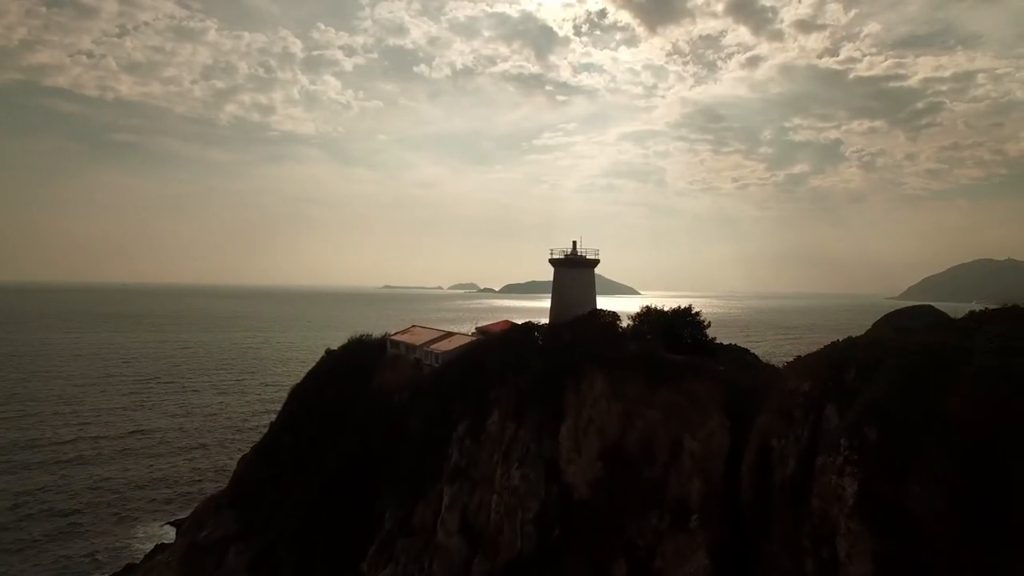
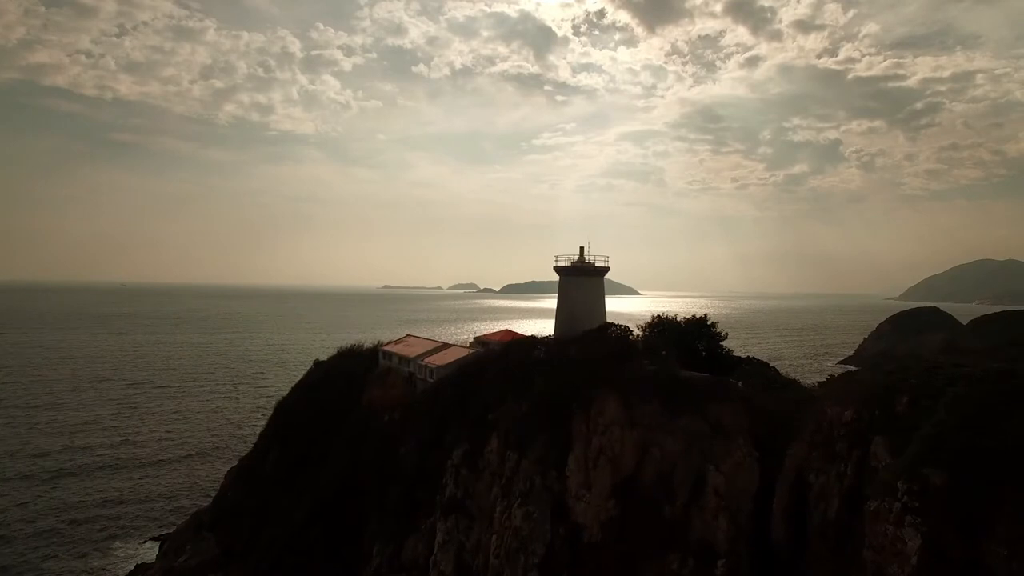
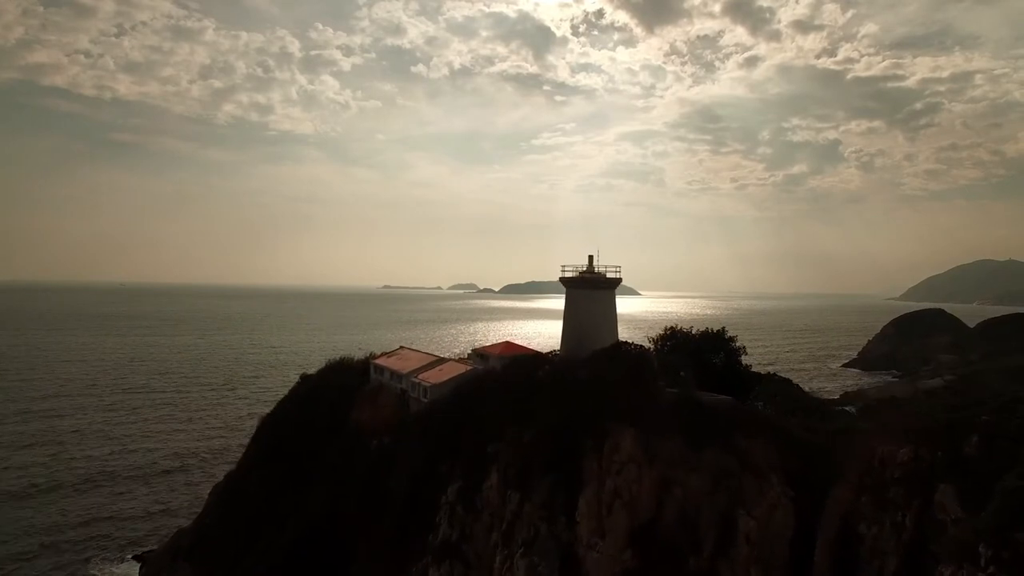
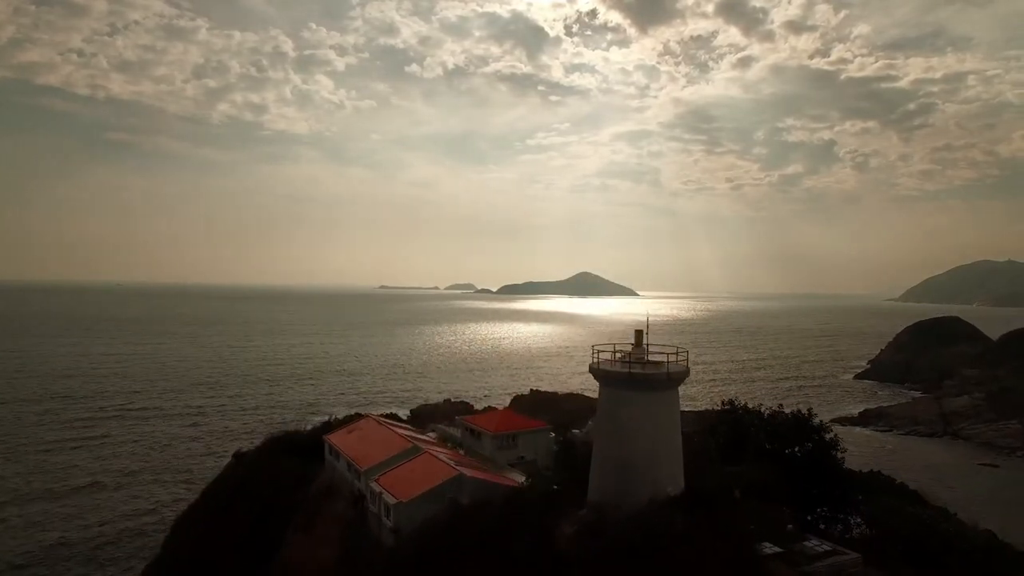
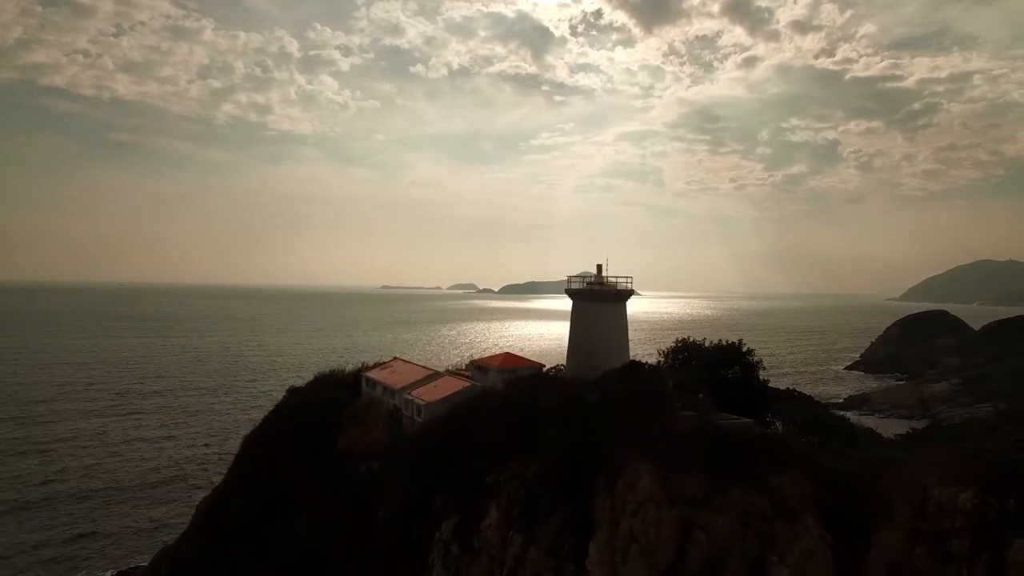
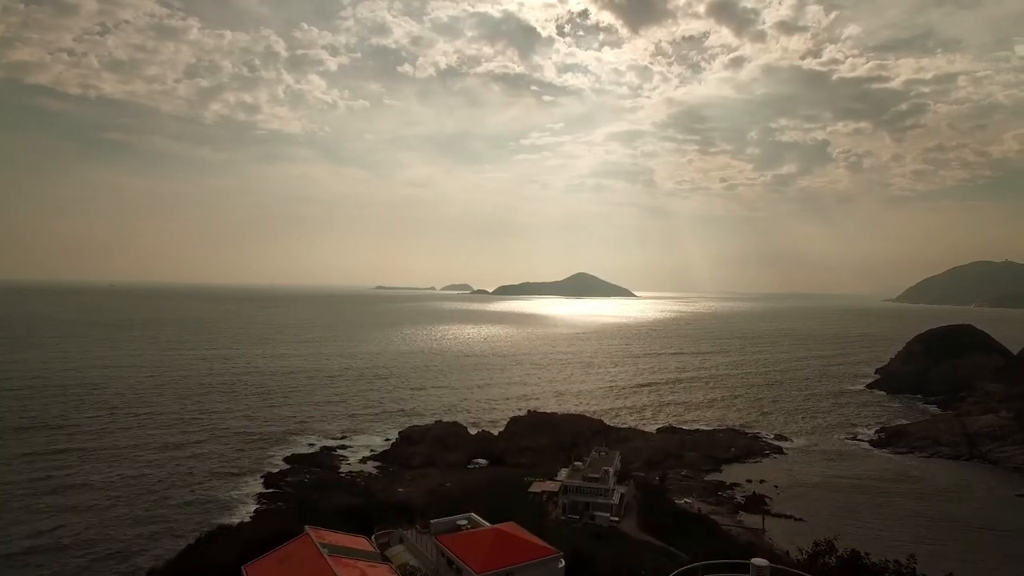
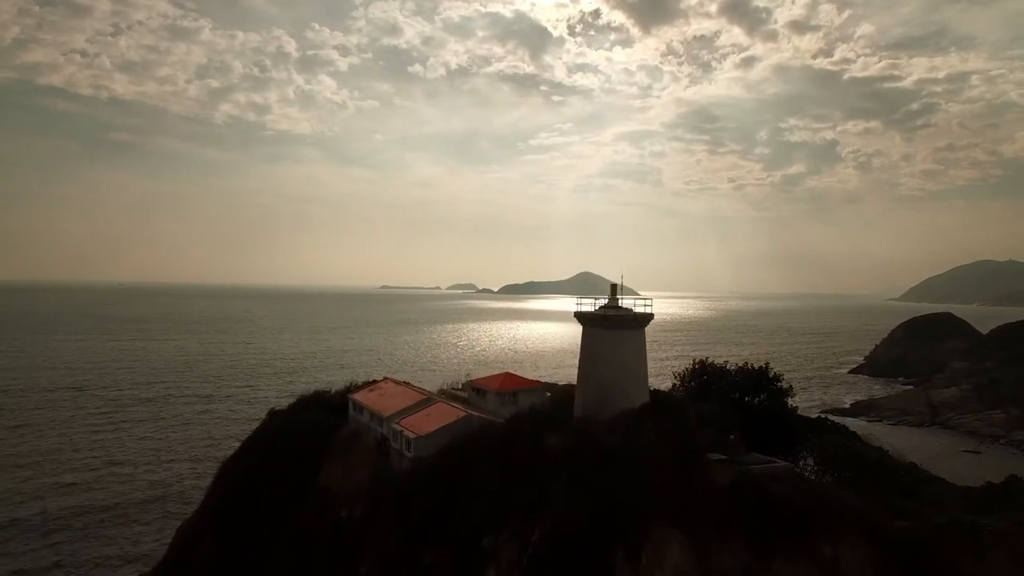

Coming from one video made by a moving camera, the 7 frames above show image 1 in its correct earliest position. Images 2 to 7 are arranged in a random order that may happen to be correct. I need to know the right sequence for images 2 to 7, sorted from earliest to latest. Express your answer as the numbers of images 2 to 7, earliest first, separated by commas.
2, 3, 5, 7, 4, 6
